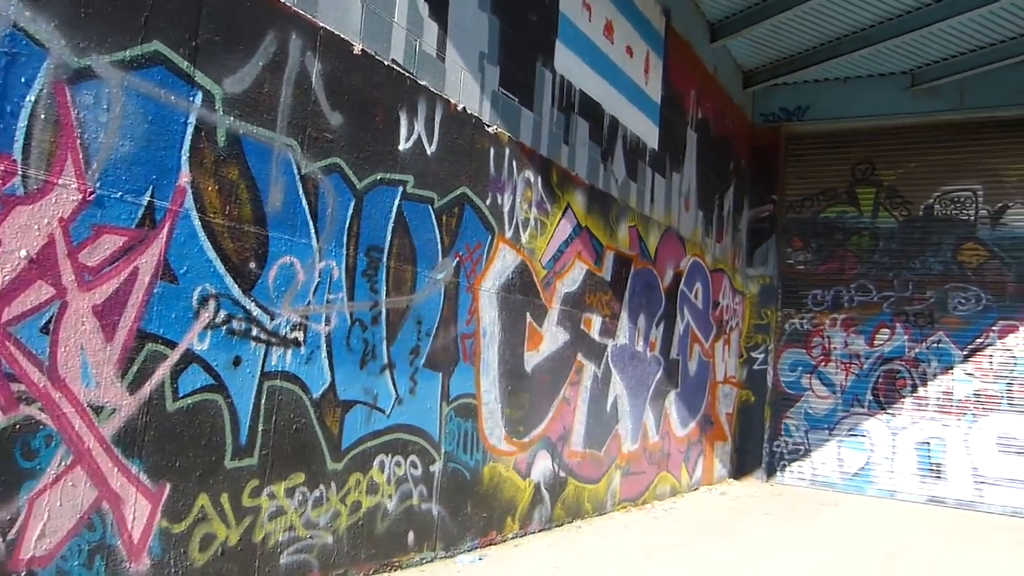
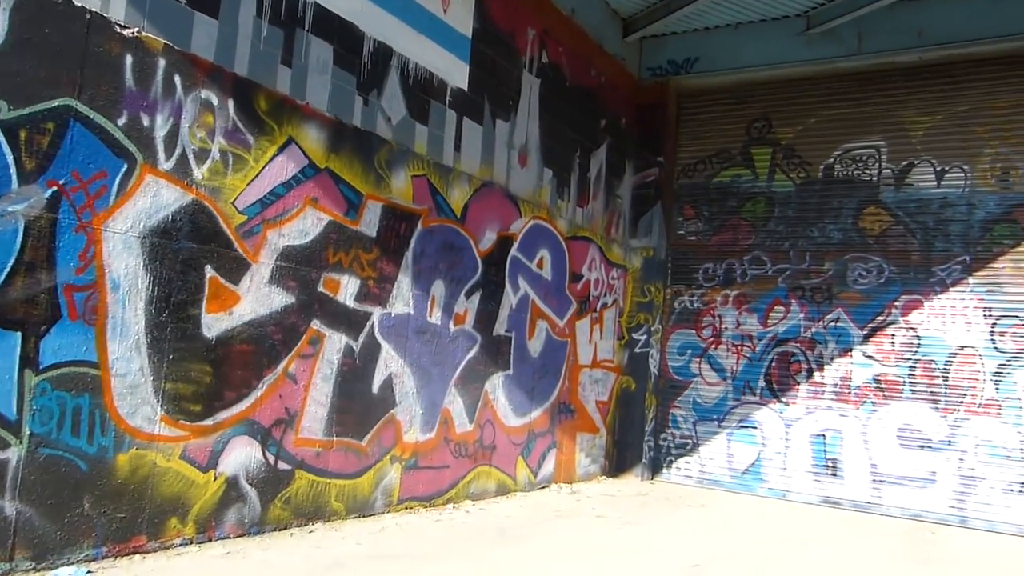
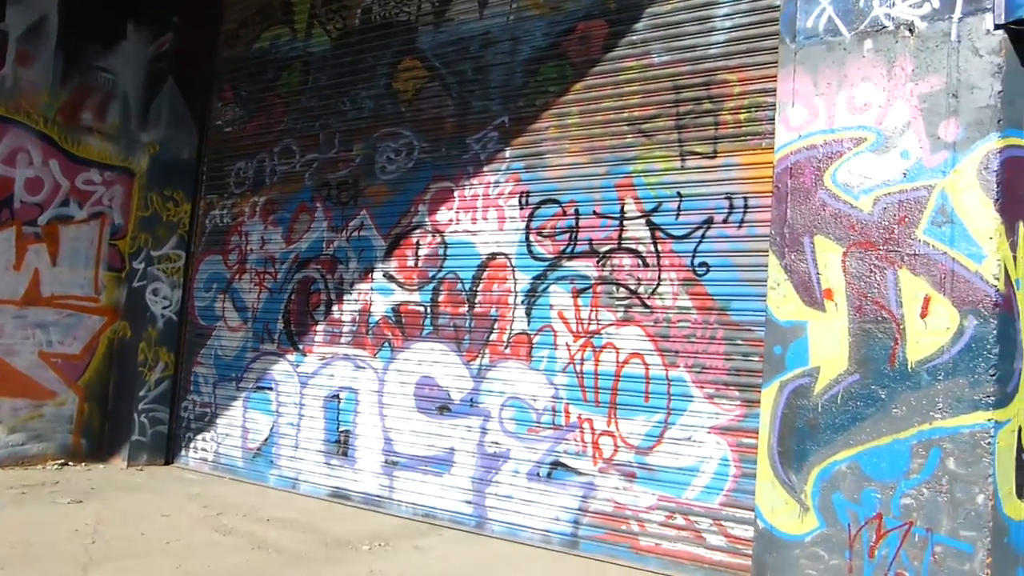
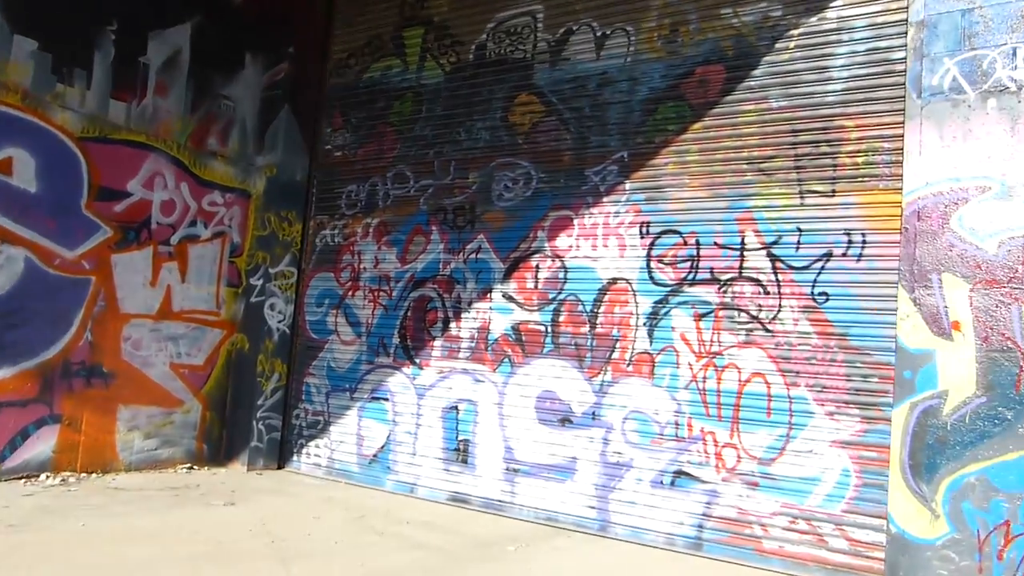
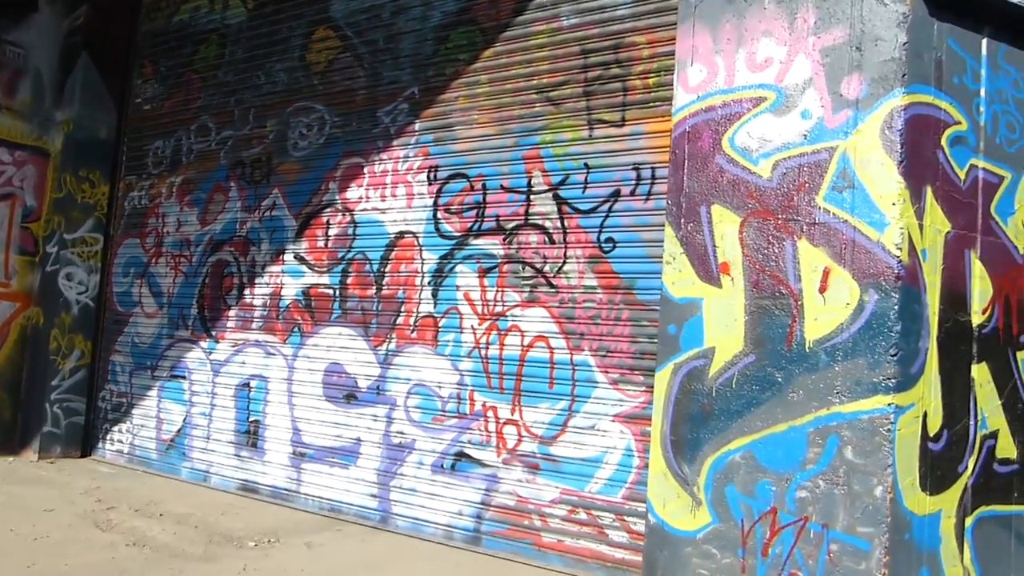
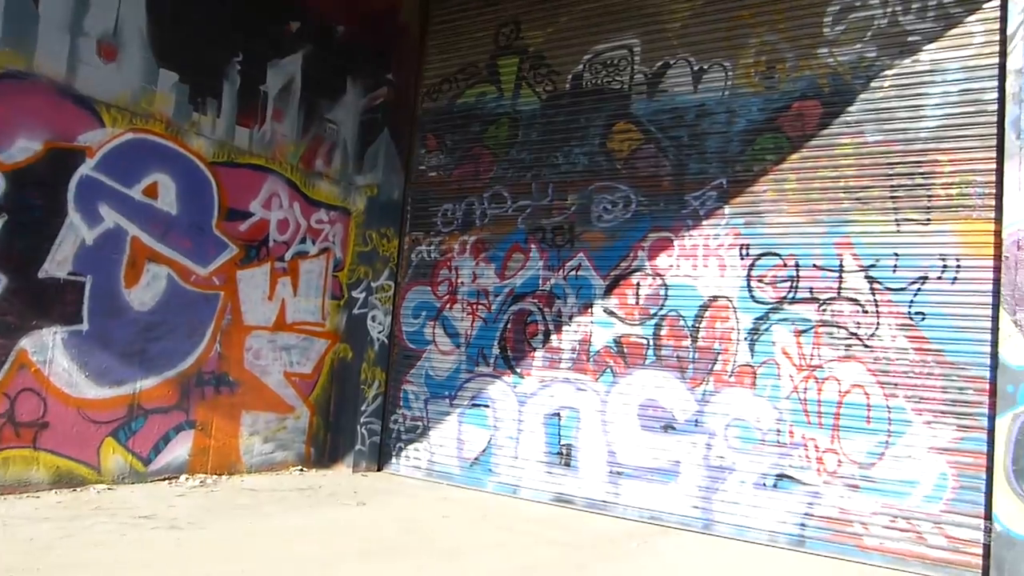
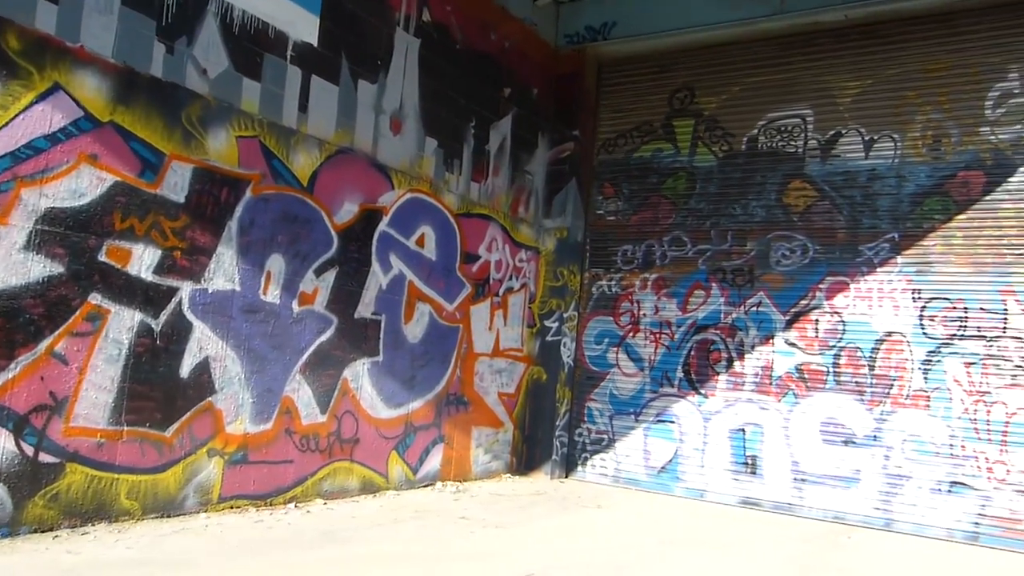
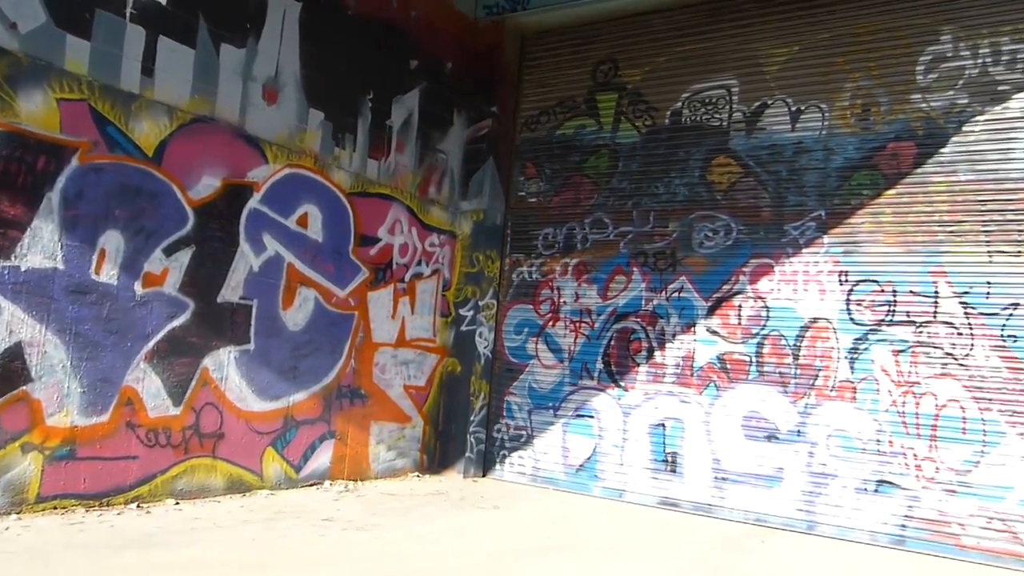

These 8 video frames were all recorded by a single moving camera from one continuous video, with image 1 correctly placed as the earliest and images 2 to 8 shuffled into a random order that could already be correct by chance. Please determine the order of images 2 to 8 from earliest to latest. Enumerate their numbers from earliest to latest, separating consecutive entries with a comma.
2, 7, 8, 6, 4, 3, 5
